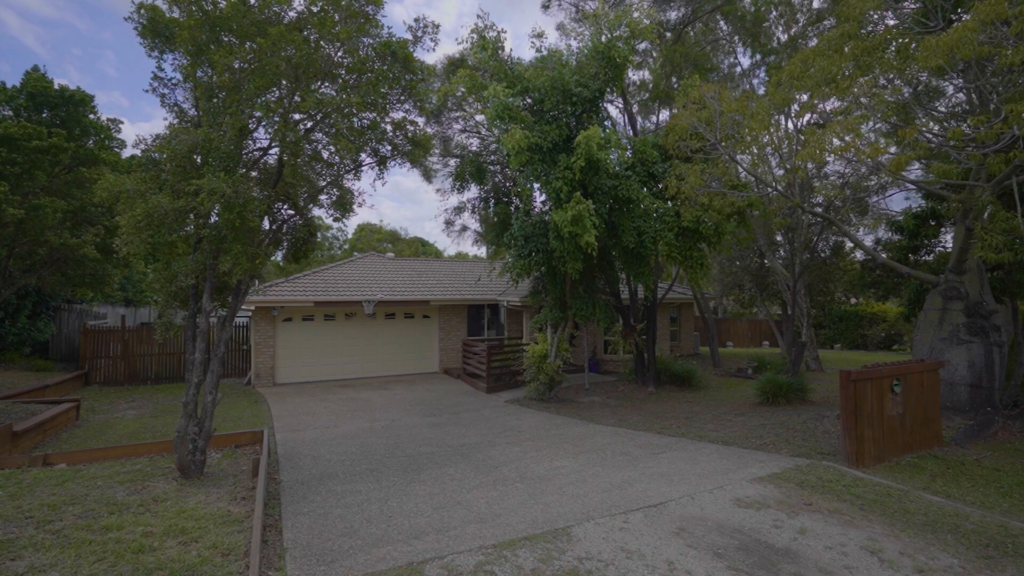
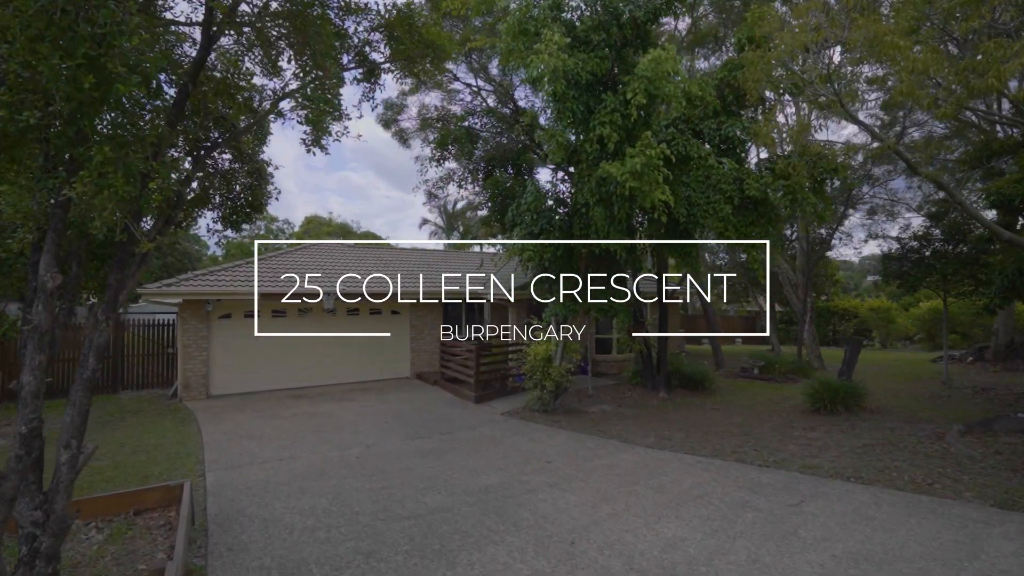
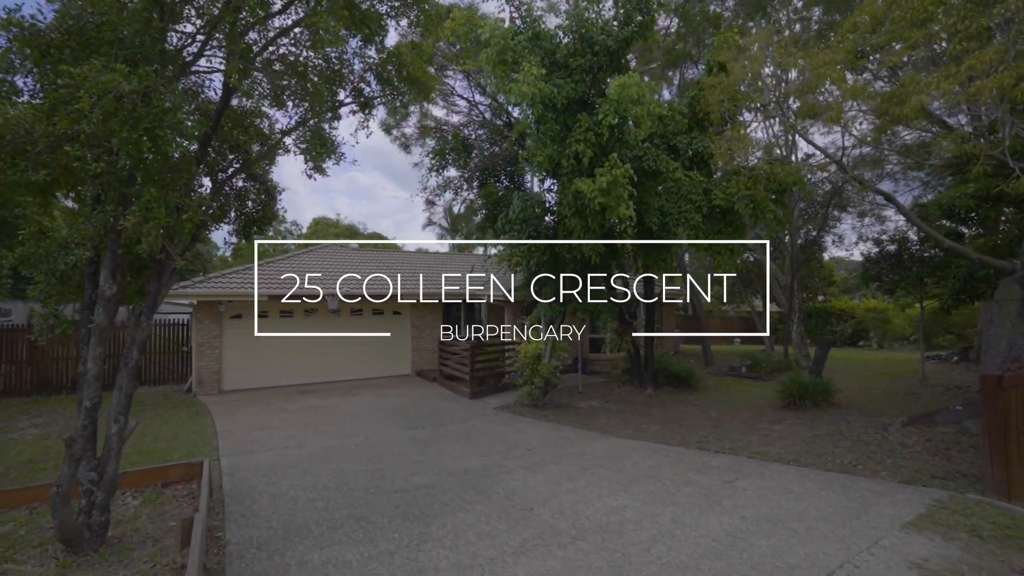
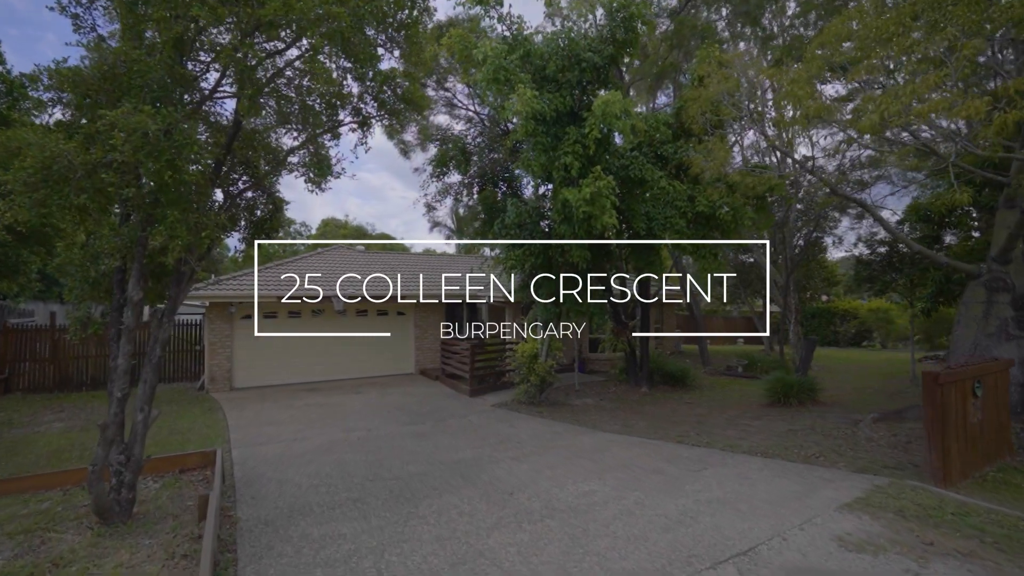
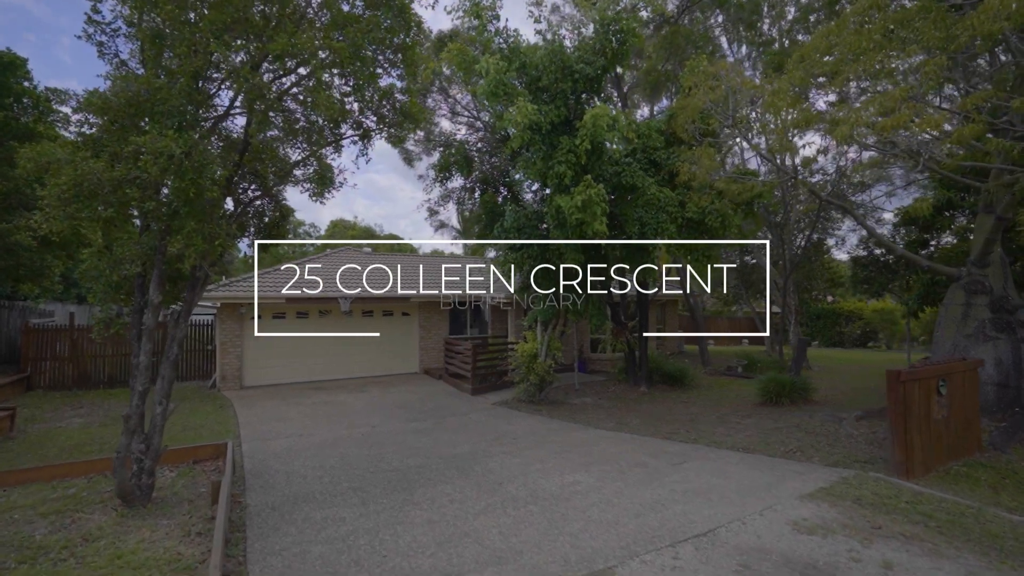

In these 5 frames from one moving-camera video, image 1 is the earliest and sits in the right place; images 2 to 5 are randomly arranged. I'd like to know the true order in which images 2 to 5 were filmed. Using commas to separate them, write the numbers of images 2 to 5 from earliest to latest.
5, 4, 3, 2
